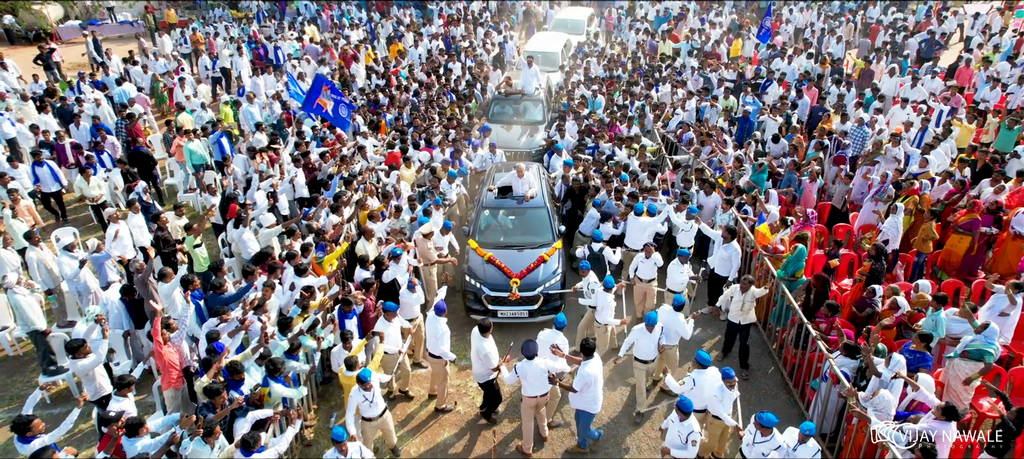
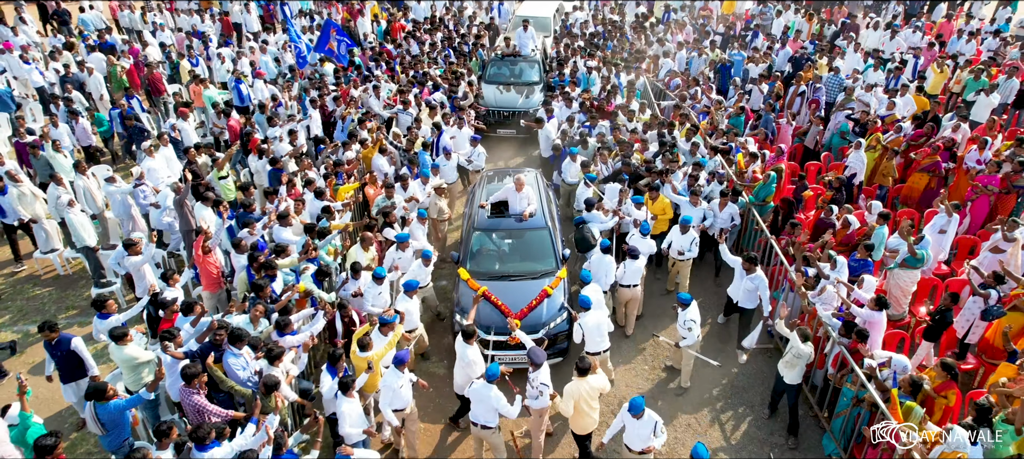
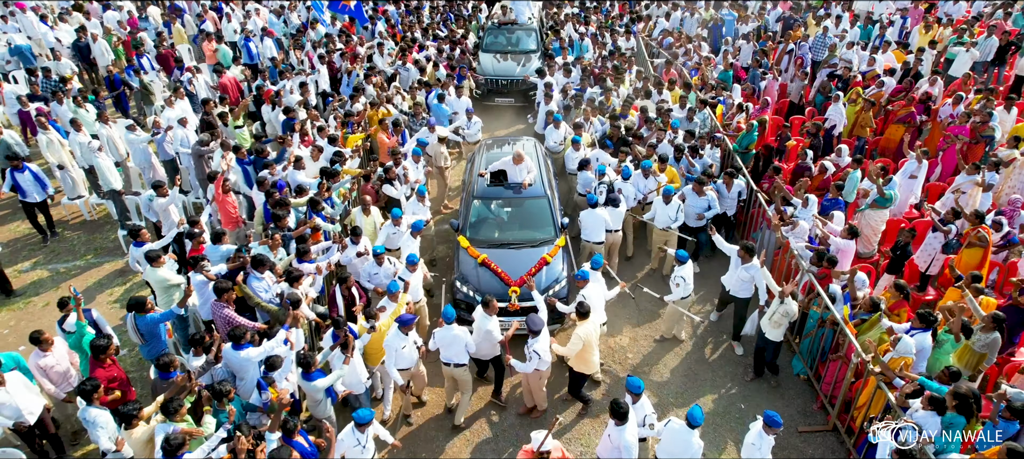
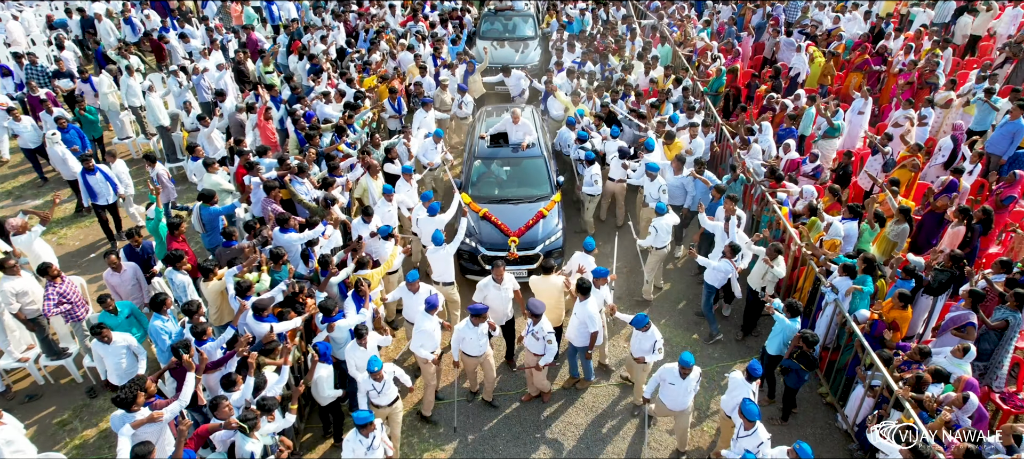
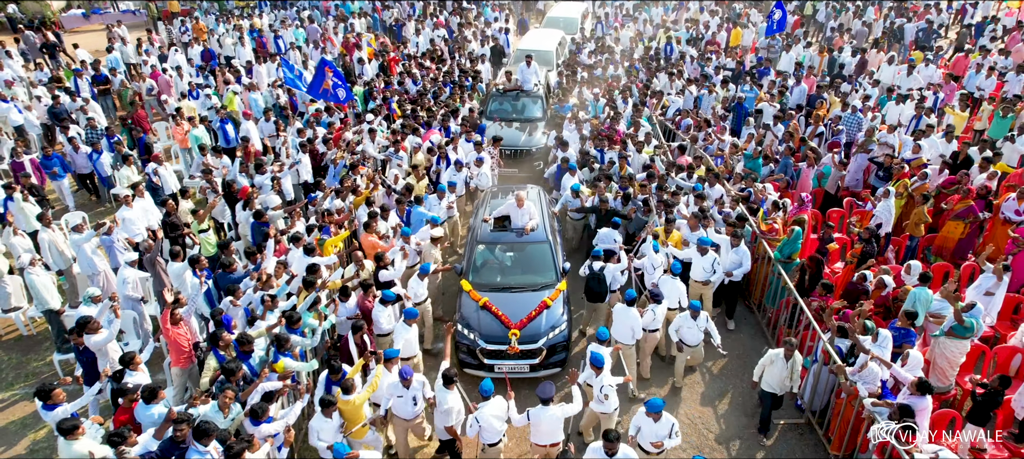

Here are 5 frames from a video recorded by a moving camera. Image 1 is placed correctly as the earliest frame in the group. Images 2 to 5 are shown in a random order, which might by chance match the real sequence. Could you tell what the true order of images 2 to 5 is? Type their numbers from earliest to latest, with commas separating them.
5, 2, 3, 4
